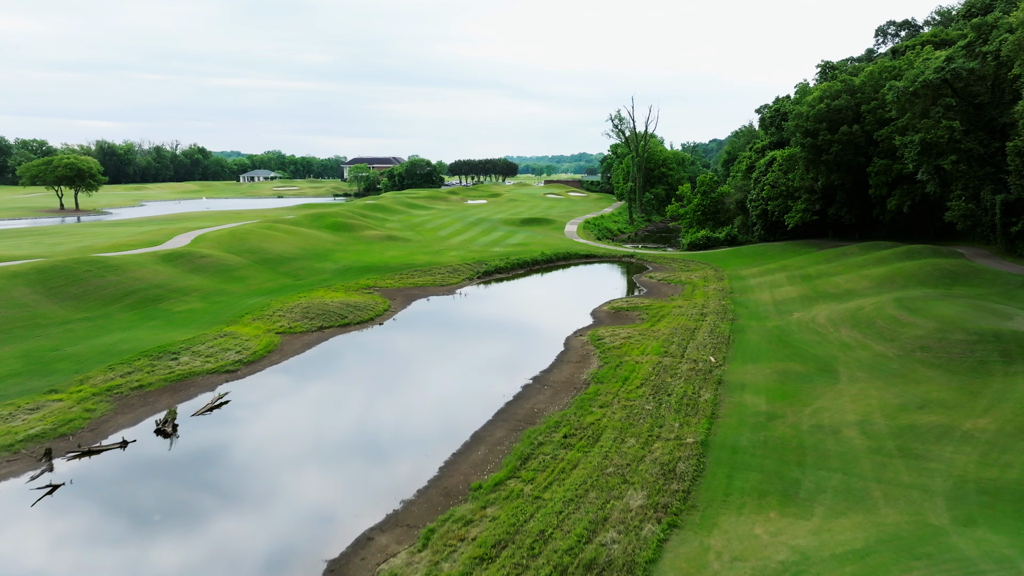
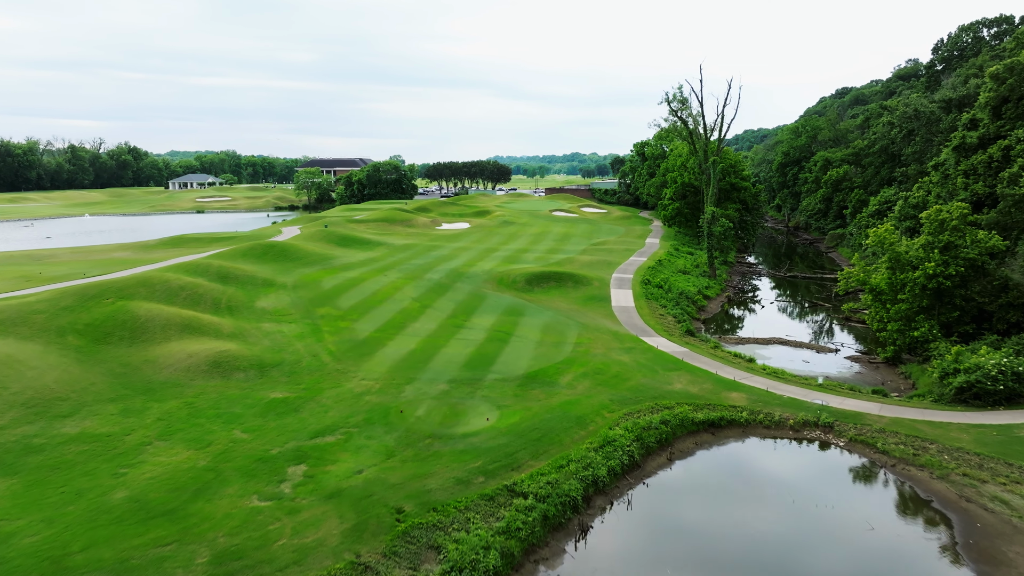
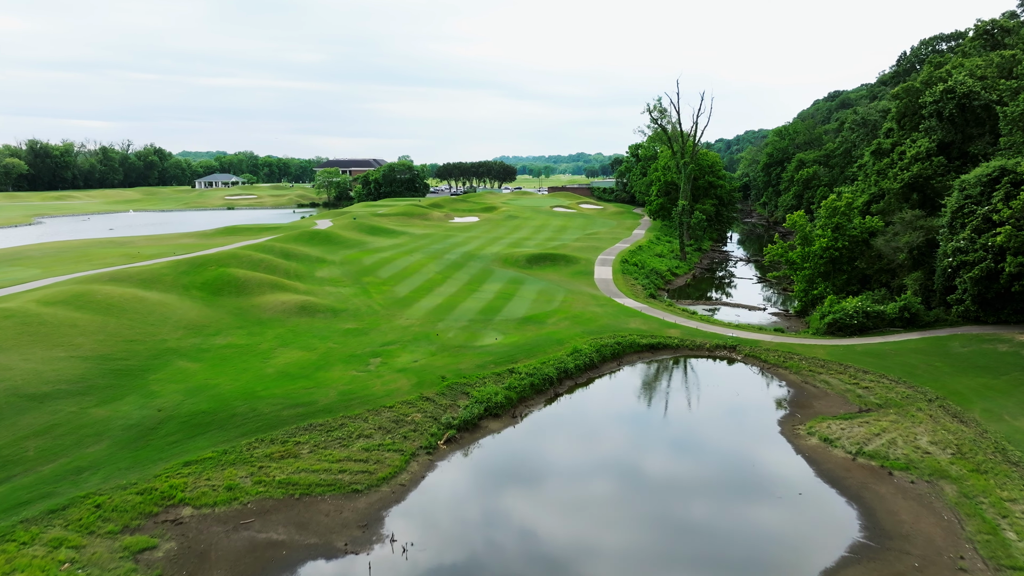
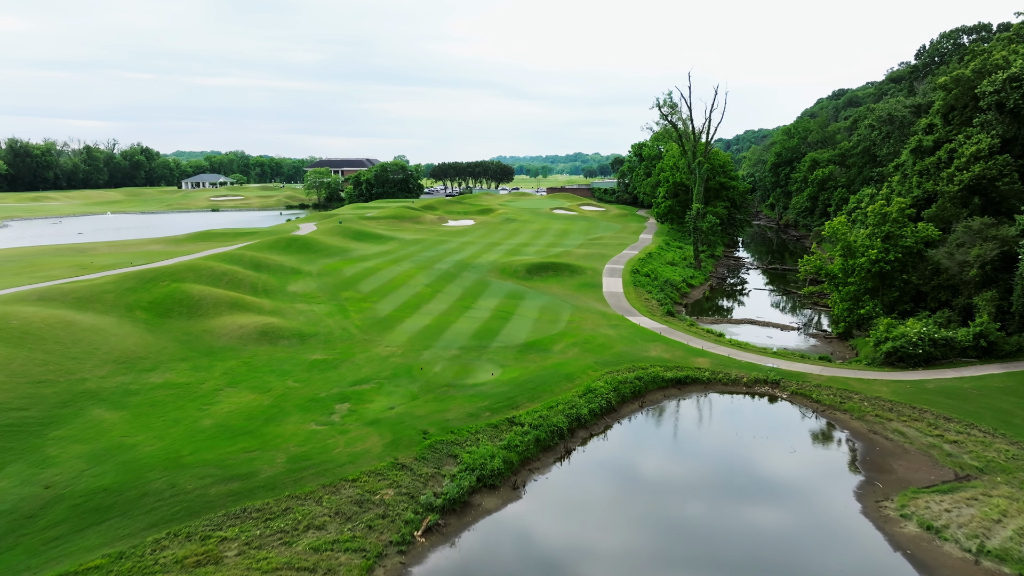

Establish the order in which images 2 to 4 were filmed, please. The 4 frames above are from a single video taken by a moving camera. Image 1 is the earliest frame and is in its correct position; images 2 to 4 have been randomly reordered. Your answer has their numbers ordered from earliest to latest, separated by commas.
3, 4, 2
